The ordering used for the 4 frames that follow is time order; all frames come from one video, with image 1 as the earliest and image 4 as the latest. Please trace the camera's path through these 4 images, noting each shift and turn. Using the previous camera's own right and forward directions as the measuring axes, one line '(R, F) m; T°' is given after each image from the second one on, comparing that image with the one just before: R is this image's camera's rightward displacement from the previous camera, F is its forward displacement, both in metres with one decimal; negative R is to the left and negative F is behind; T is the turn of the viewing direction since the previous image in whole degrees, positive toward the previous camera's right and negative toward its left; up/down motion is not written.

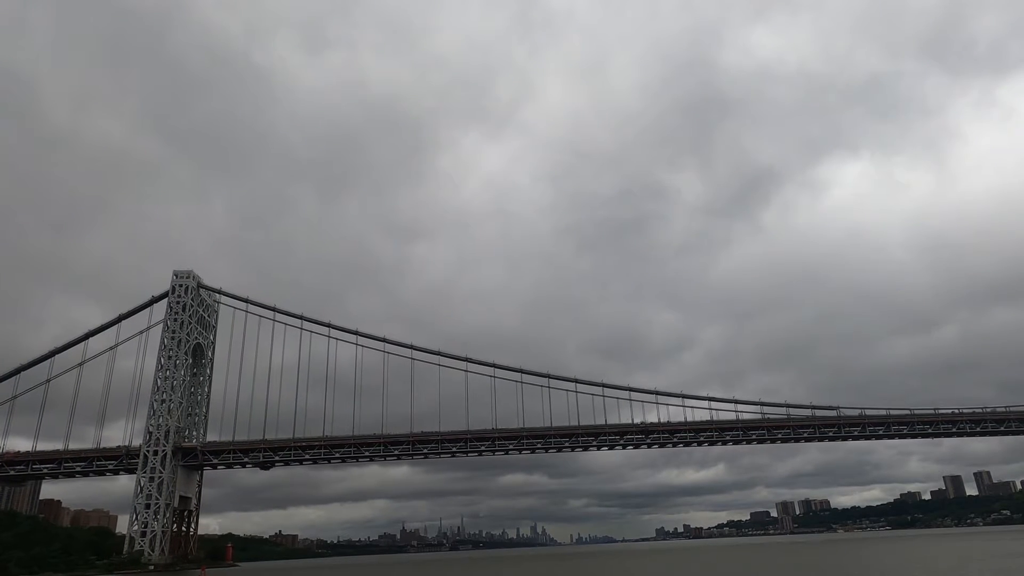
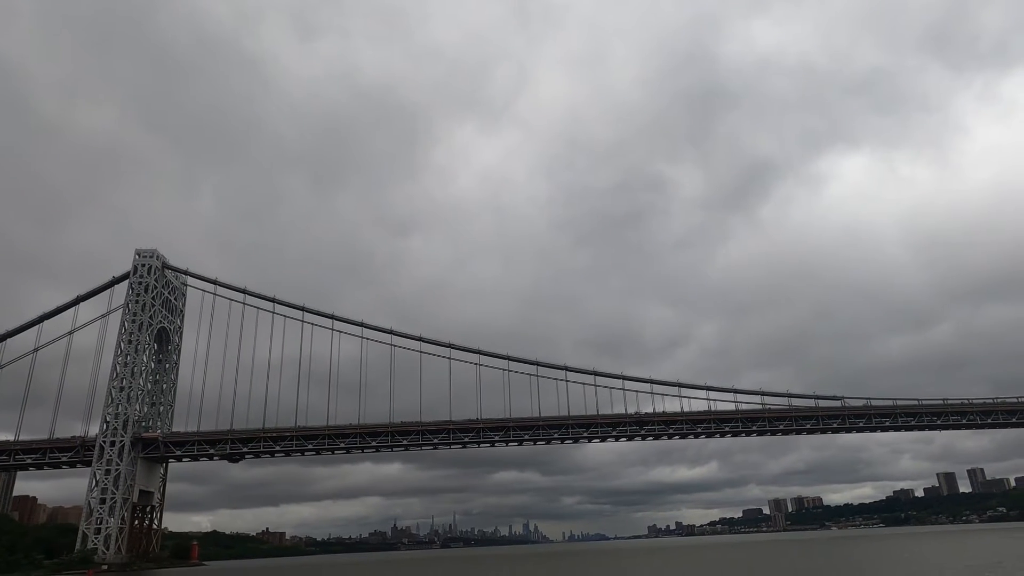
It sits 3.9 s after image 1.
(+0.5, +2.9) m; +1°
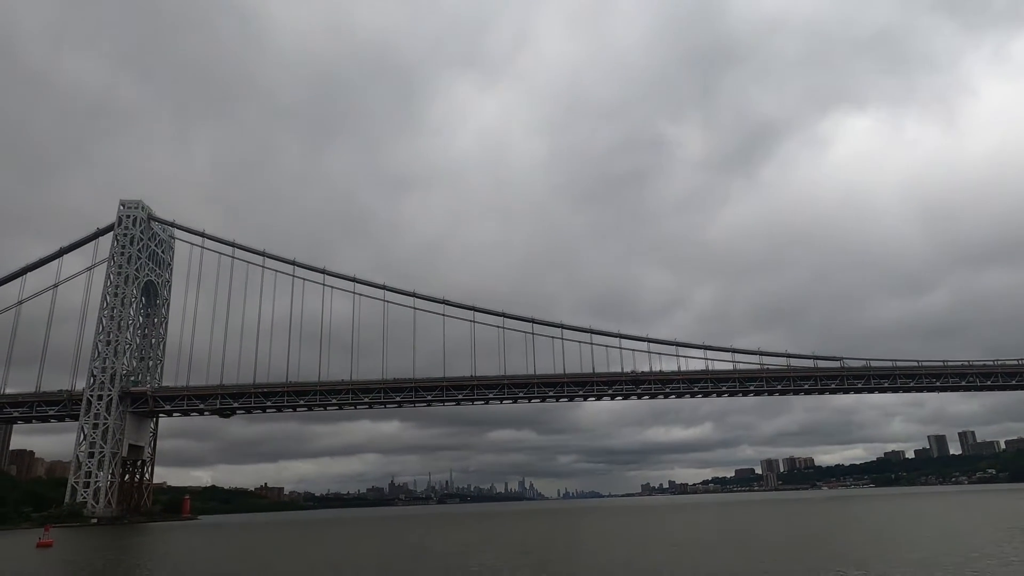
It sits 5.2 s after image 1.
(+0.2, +1.0) m; 0°
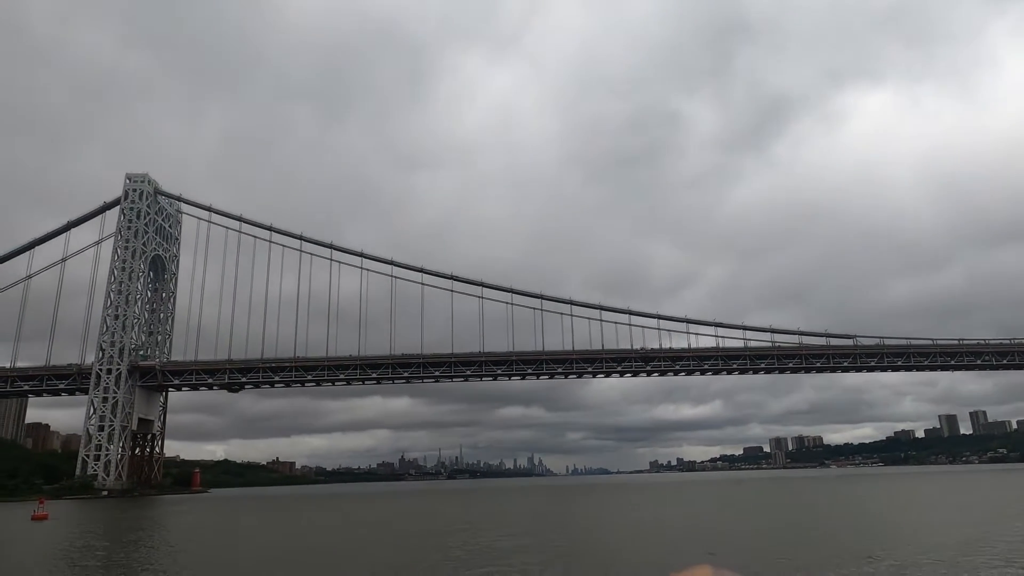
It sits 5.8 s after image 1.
(+0.1, +0.5) m; -1°
